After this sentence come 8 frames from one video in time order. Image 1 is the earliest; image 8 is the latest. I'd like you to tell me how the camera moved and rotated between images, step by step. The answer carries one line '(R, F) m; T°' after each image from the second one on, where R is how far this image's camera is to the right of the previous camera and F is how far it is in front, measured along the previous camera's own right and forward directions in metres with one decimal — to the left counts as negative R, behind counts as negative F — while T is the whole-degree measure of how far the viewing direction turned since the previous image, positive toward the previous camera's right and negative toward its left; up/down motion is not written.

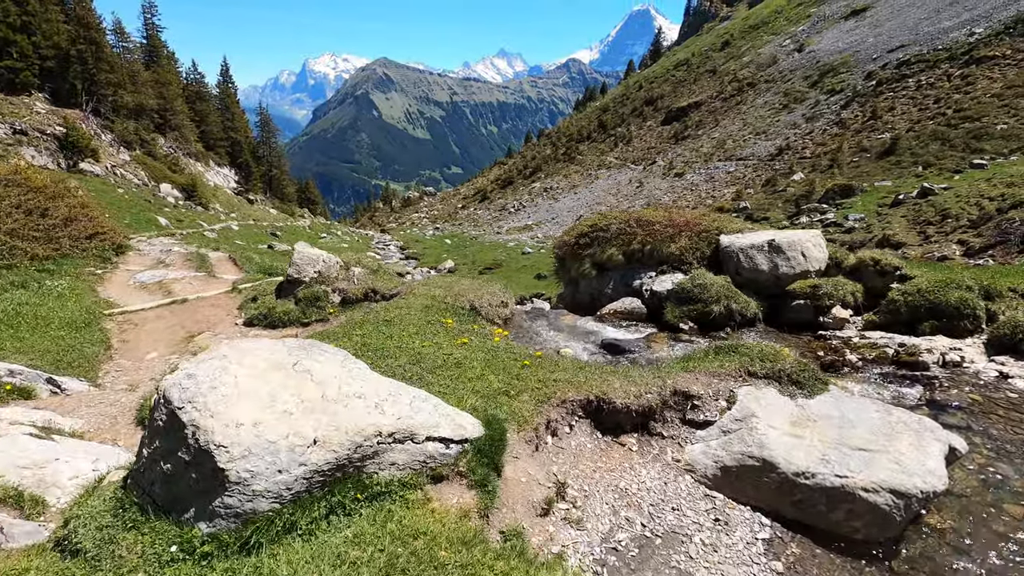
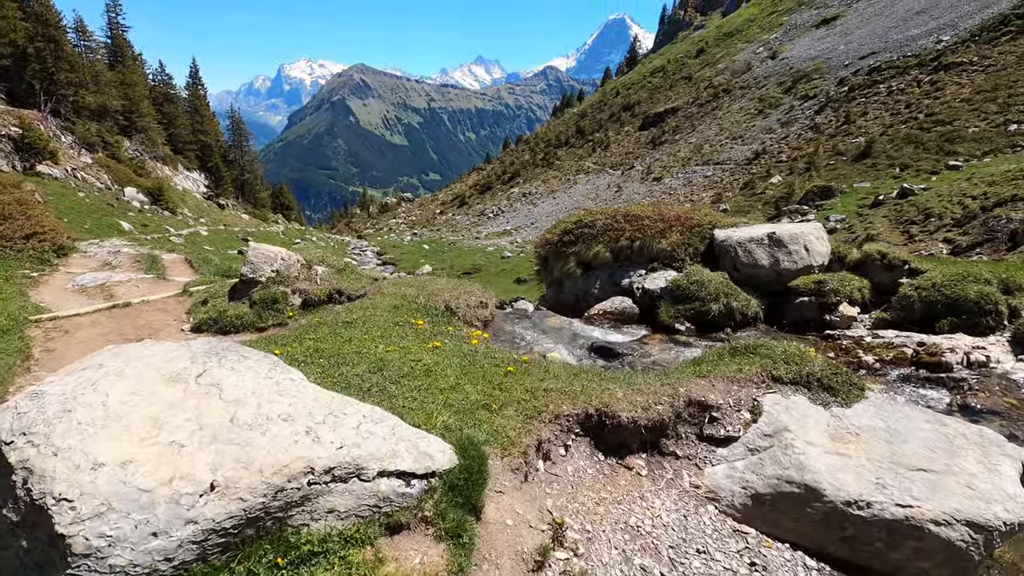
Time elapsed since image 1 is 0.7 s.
(0.0, +1.8) m; +2°
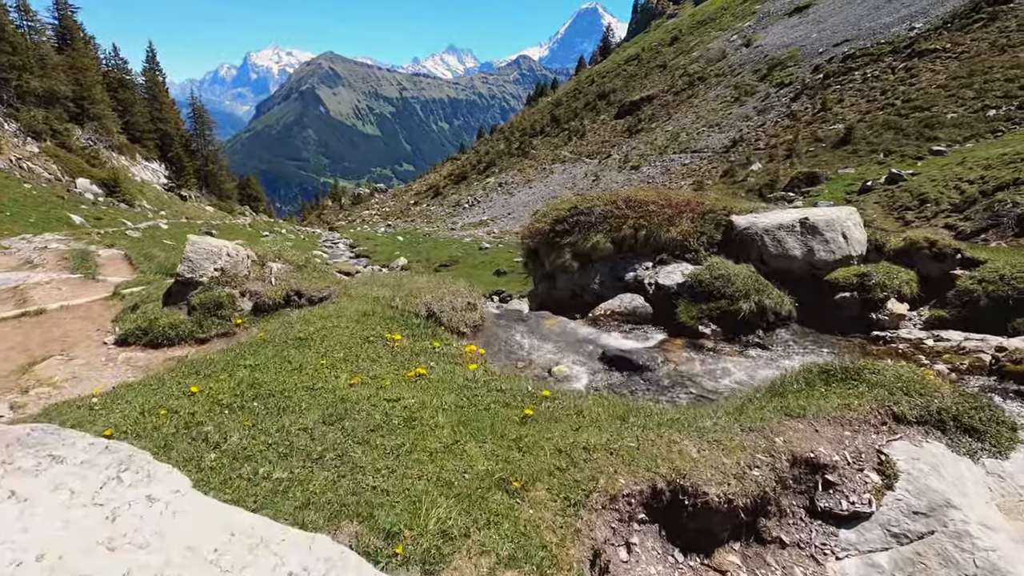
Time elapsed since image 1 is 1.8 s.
(-0.5, +2.8) m; +3°
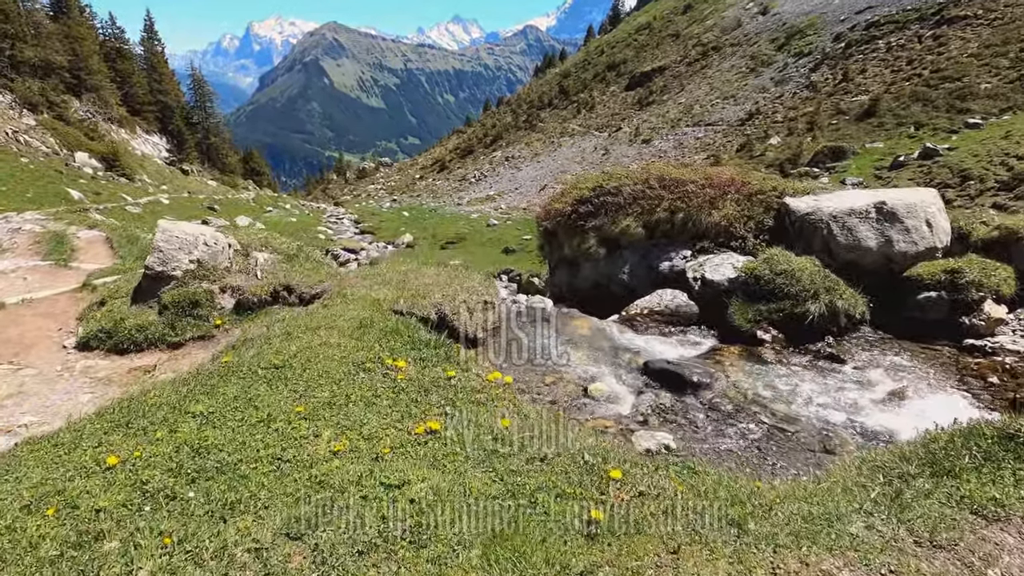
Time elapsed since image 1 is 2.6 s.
(-0.4, +2.3) m; -1°
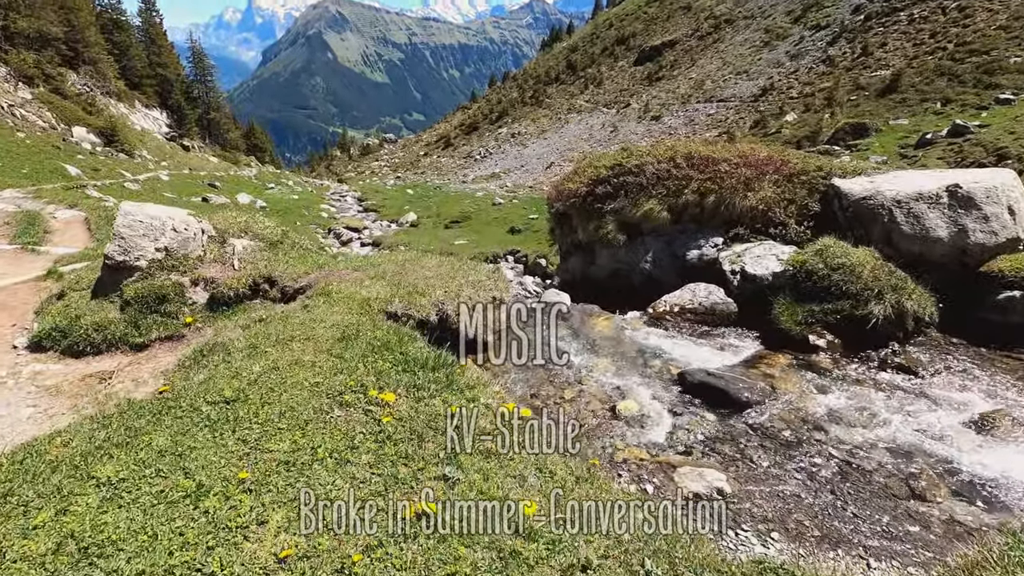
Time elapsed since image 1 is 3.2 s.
(-0.2, +1.7) m; 0°
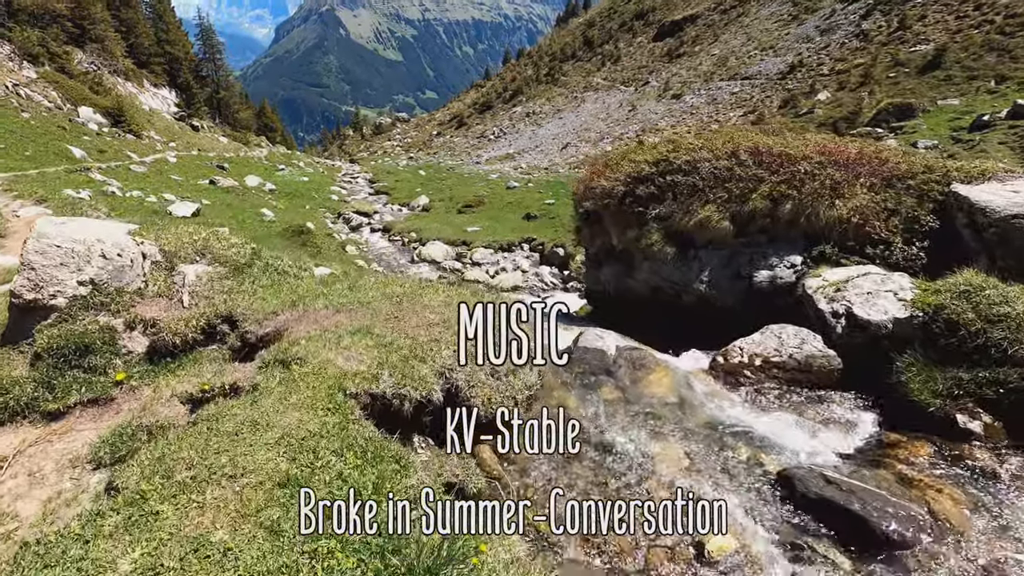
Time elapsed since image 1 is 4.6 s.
(-0.3, +3.0) m; -1°
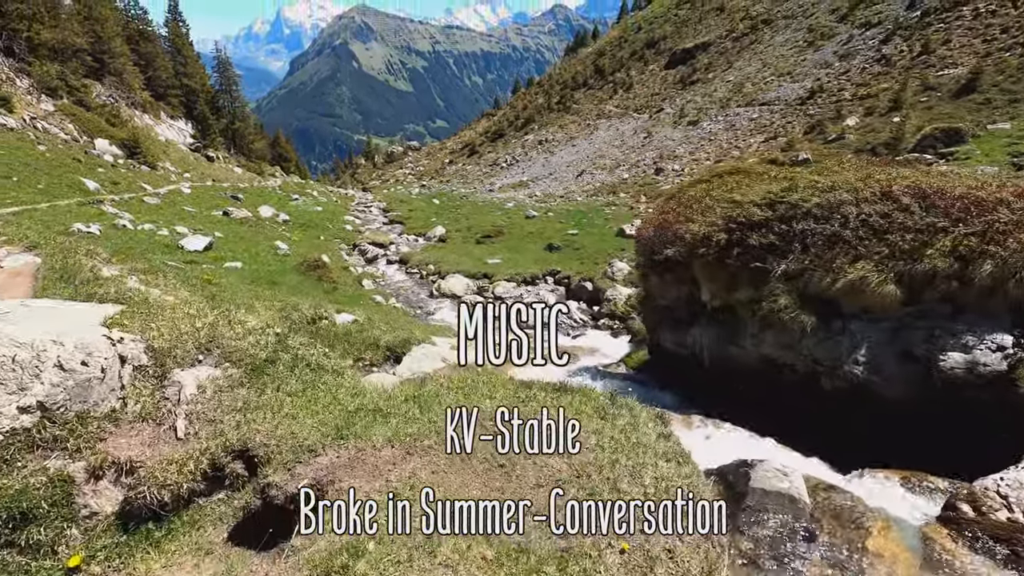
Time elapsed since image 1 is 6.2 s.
(-1.7, +3.1) m; -1°
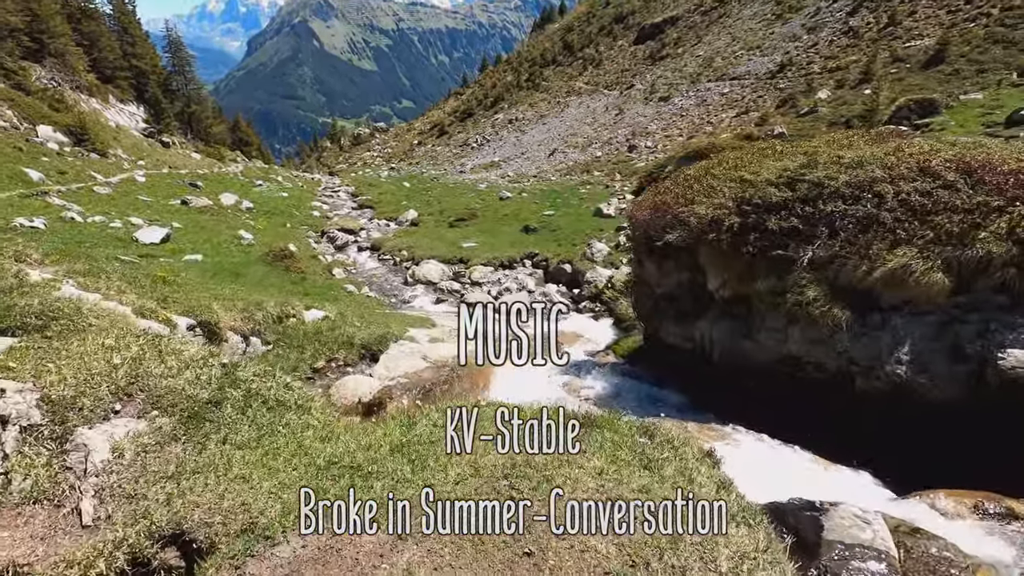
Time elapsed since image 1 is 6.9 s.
(-0.4, +1.6) m; +3°
